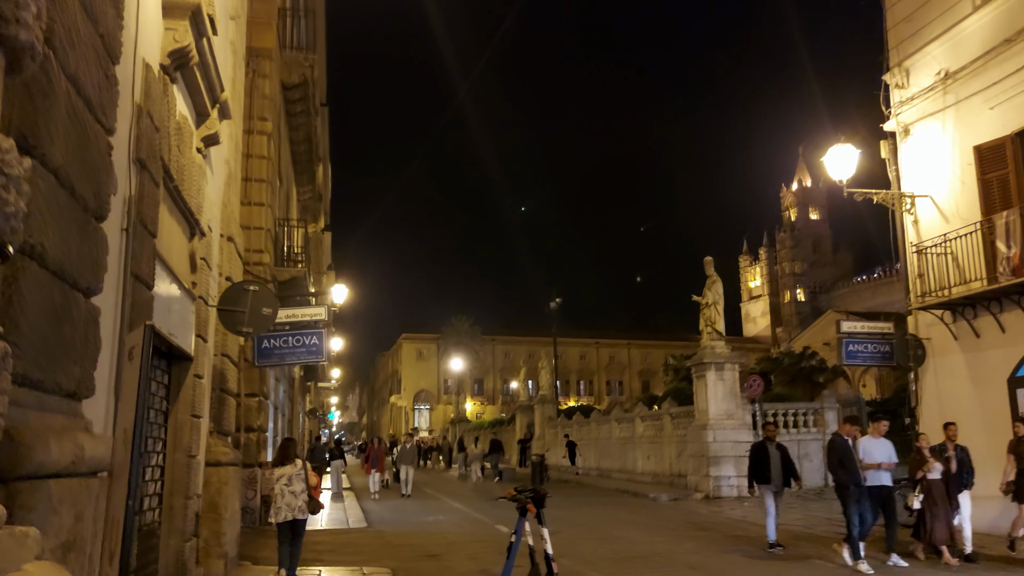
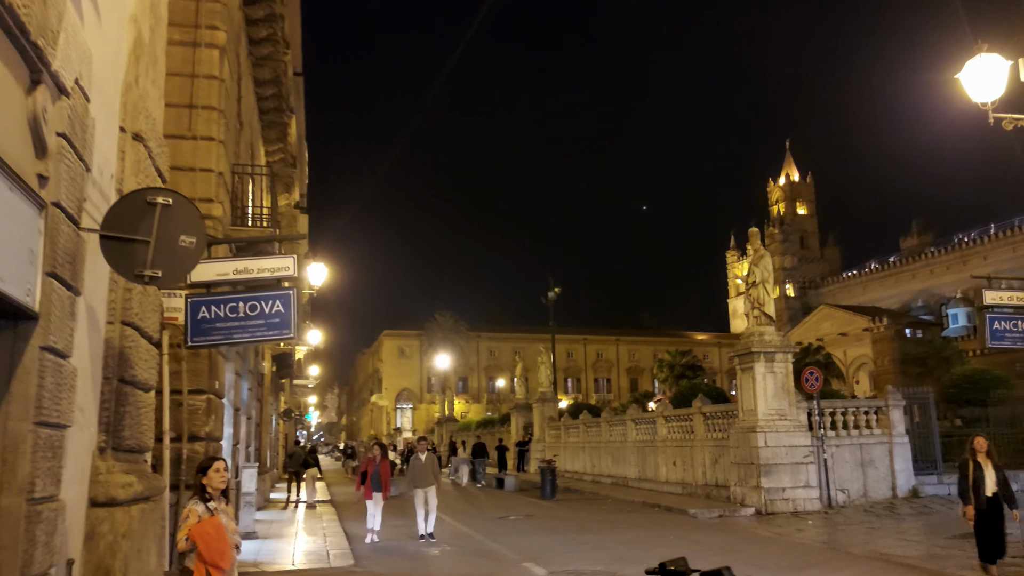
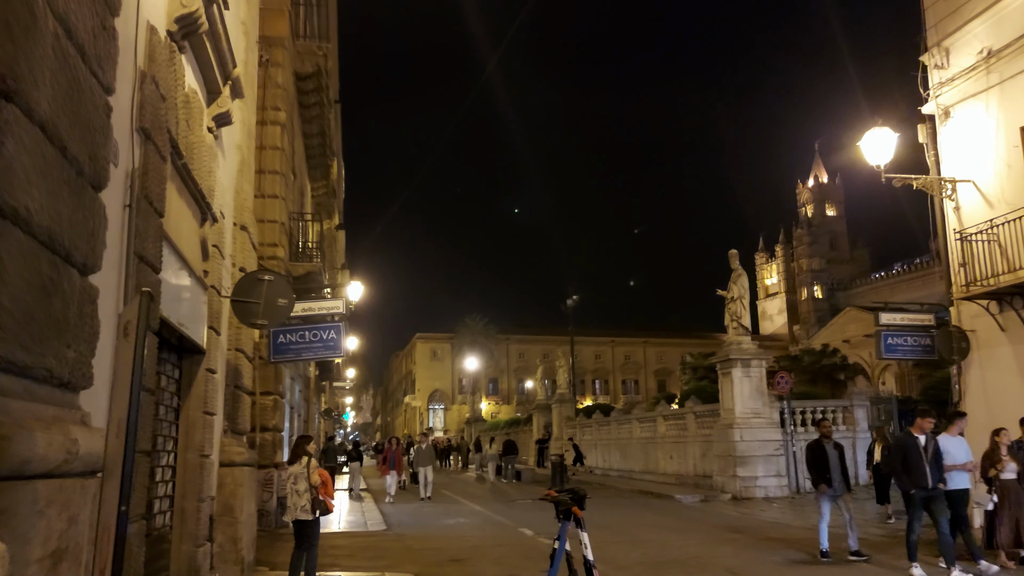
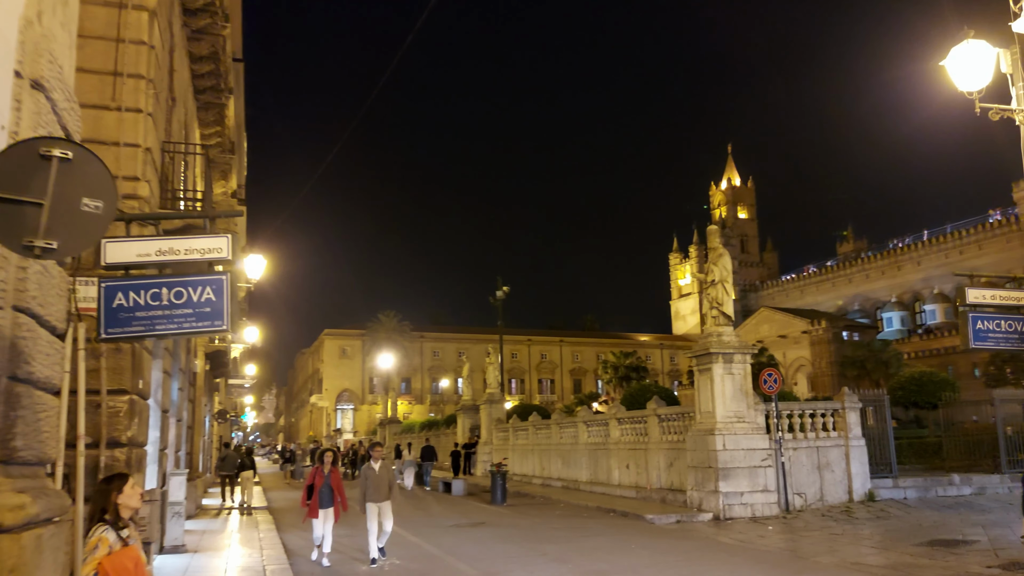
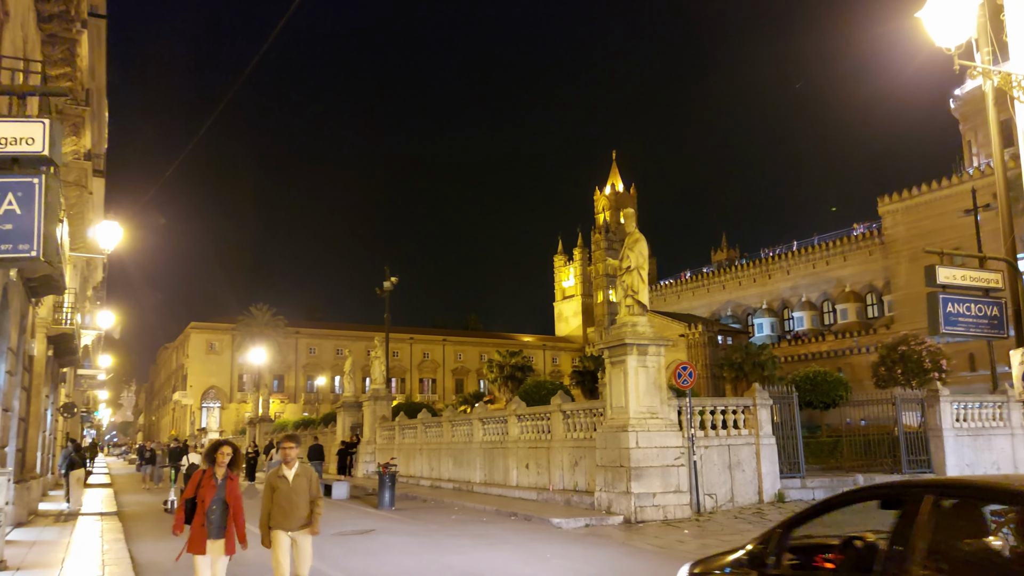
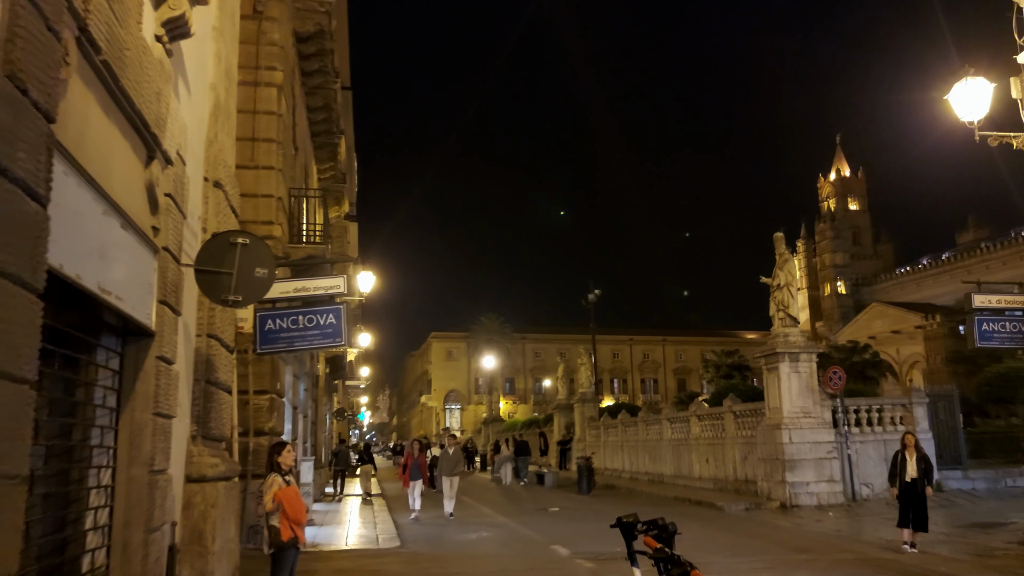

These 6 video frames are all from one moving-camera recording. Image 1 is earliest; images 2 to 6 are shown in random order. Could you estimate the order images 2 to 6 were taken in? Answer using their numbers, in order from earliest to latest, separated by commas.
3, 6, 2, 4, 5
